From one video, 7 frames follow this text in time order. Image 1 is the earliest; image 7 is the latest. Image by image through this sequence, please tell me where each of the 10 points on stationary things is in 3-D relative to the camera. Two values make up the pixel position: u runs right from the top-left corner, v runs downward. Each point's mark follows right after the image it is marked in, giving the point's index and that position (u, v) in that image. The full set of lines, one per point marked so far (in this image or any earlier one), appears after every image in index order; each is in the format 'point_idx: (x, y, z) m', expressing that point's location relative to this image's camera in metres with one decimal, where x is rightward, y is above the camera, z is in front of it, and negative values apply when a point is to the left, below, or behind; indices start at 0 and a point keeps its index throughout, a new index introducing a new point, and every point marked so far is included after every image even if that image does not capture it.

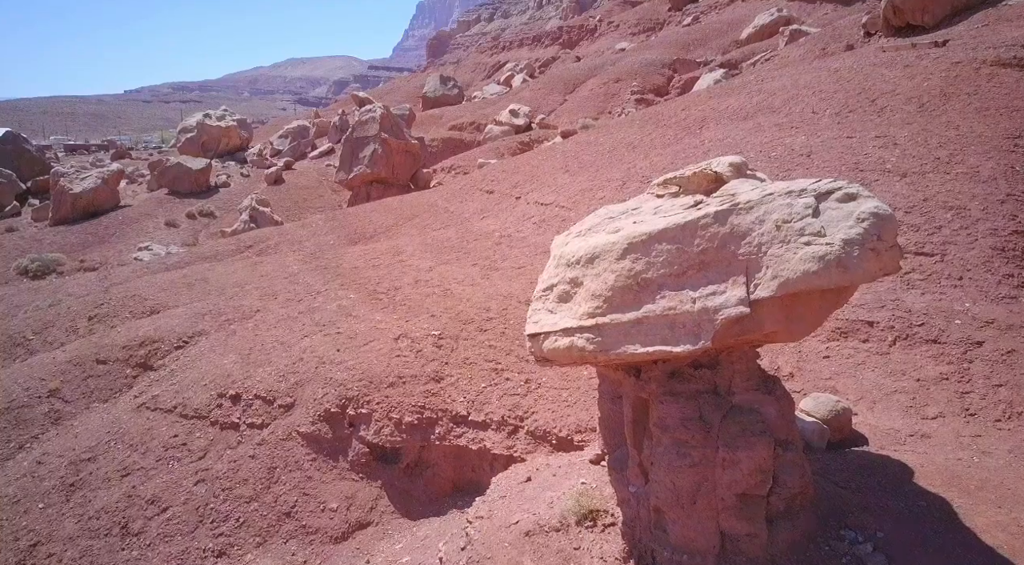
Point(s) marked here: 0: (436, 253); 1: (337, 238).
0: (-1.0, +0.4, +9.3) m
1: (-3.2, +0.8, +12.8) m
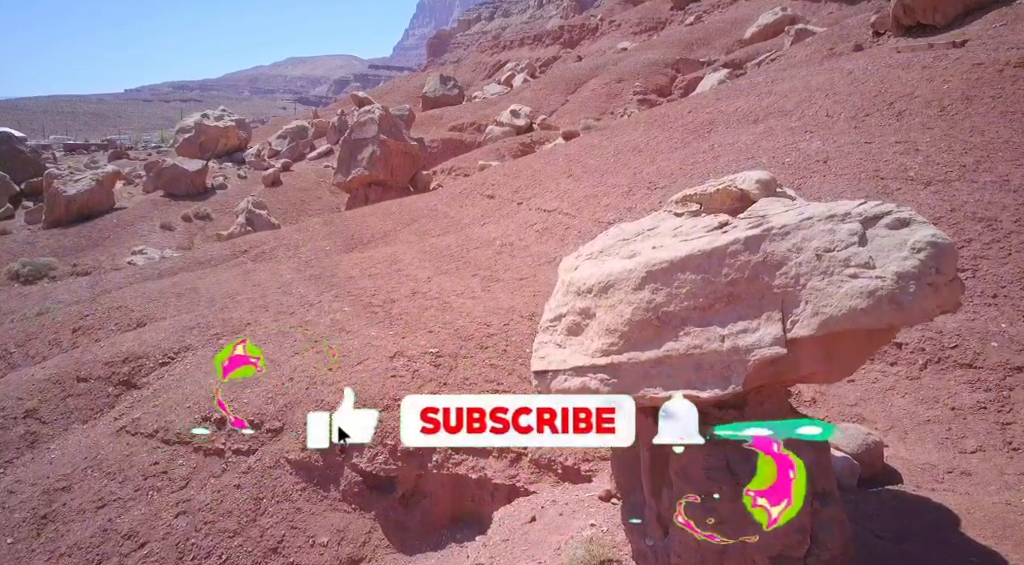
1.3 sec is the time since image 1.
0: (-1.0, +0.3, +9.0) m
1: (-3.1, +0.6, +12.4) m
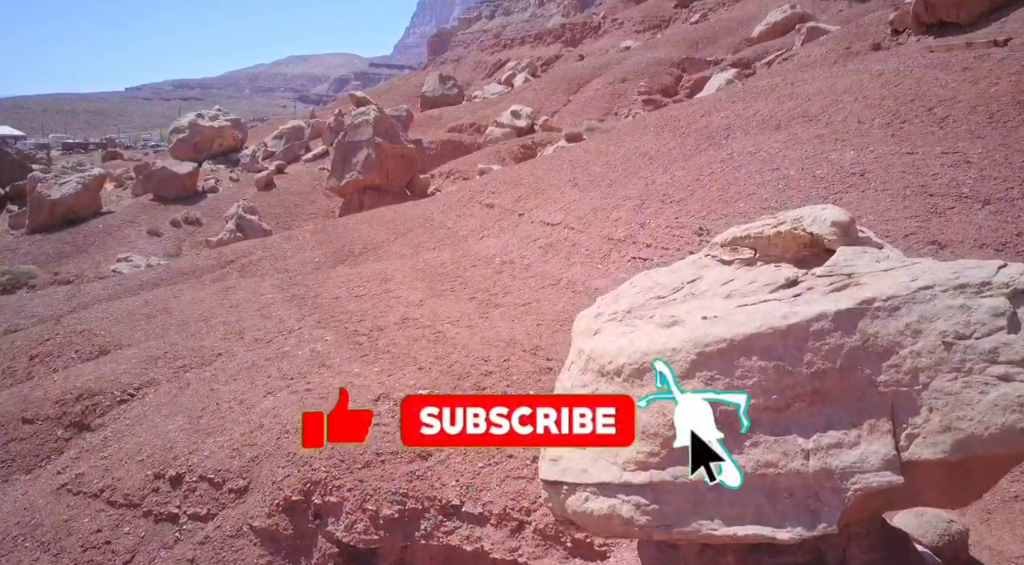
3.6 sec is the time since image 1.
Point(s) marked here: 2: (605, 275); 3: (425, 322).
0: (-1.0, 0.0, +8.2) m
1: (-3.1, +0.4, +11.7) m
2: (+0.9, +0.1, +7.1) m
3: (-0.8, -0.4, +6.8) m
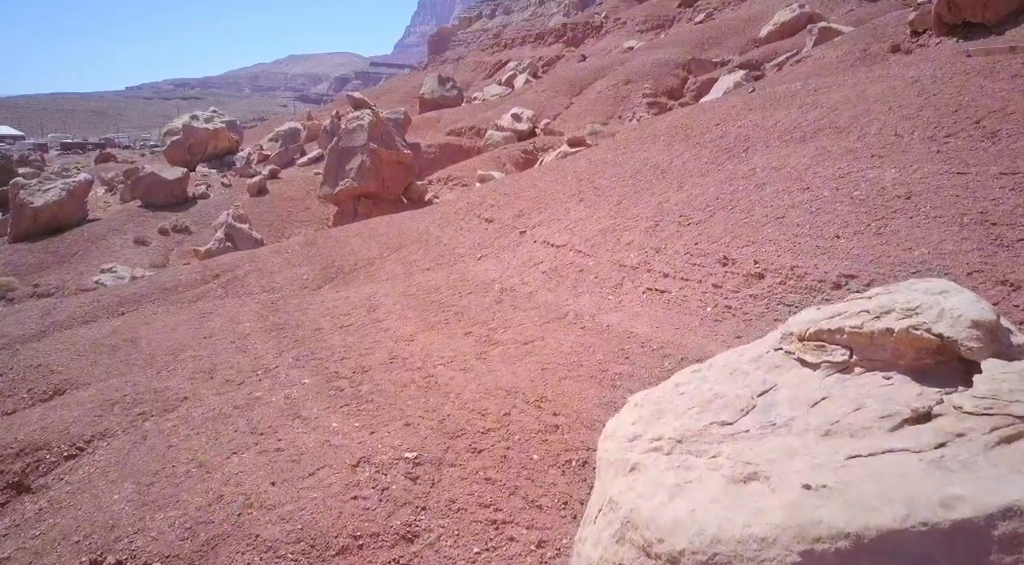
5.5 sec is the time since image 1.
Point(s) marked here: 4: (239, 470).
0: (-1.0, -0.3, +7.5) m
1: (-3.1, +0.1, +10.9) m
2: (+0.9, -0.2, +6.3) m
3: (-0.8, -0.7, +6.1) m
4: (-1.9, -1.3, +4.9) m
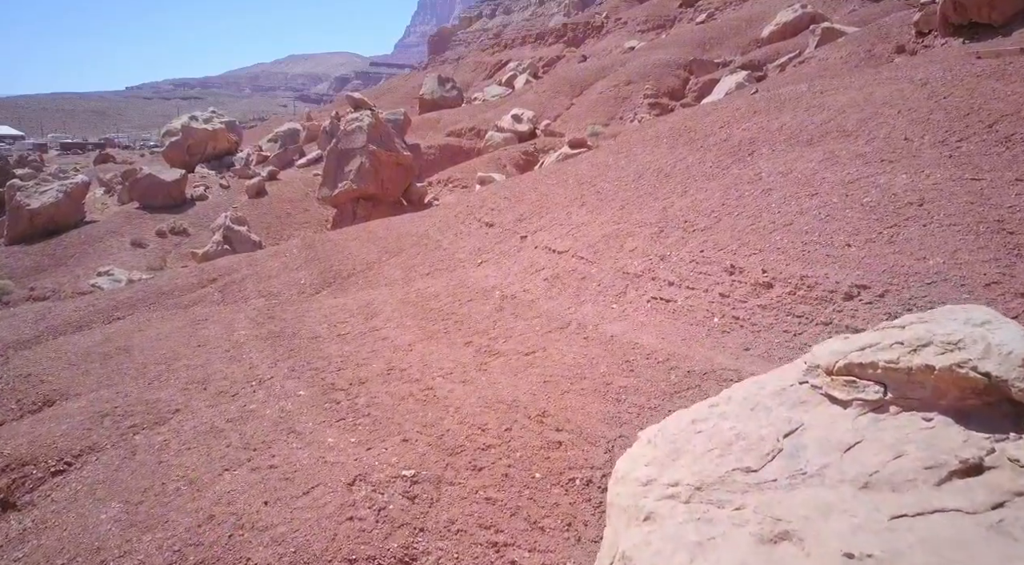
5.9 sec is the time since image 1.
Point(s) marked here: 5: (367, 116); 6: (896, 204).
0: (-1.0, -0.4, +7.3) m
1: (-3.1, 0.0, +10.7) m
2: (+1.0, -0.3, +6.1) m
3: (-0.8, -0.8, +5.9) m
4: (-1.9, -1.4, +4.7) m
5: (-3.3, +3.8, +16.1) m
6: (+3.2, +0.7, +6.0) m
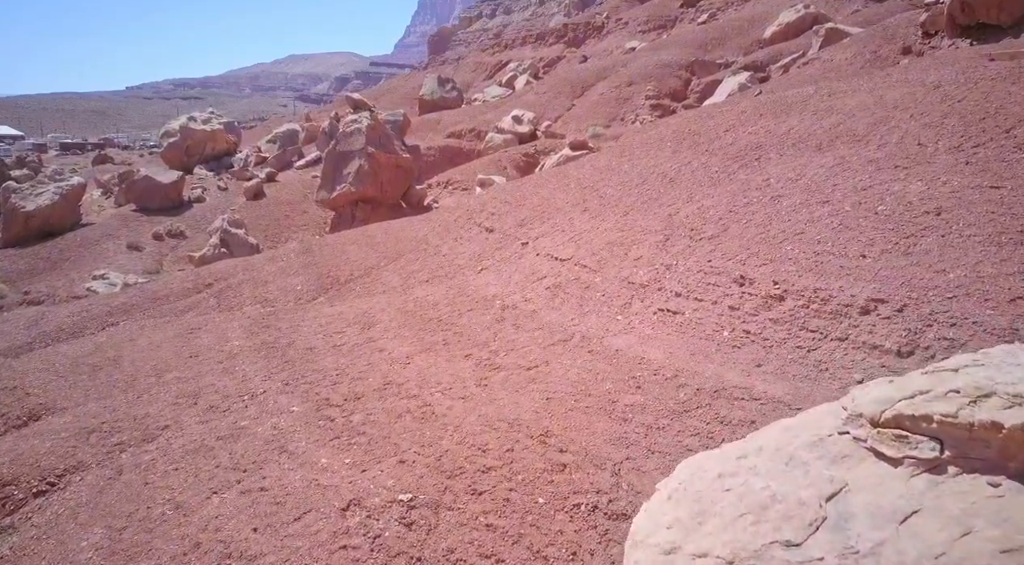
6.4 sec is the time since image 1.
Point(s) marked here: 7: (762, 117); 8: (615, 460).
0: (-0.9, -0.5, +7.1) m
1: (-3.1, -0.1, +10.5) m
2: (+1.0, -0.4, +5.9) m
3: (-0.8, -0.9, +5.7) m
4: (-1.9, -1.5, +4.5) m
5: (-3.3, +3.7, +15.9) m
6: (+3.2, +0.6, +5.7) m
7: (+3.6, +2.4, +10.0) m
8: (+0.7, -1.1, +4.6) m
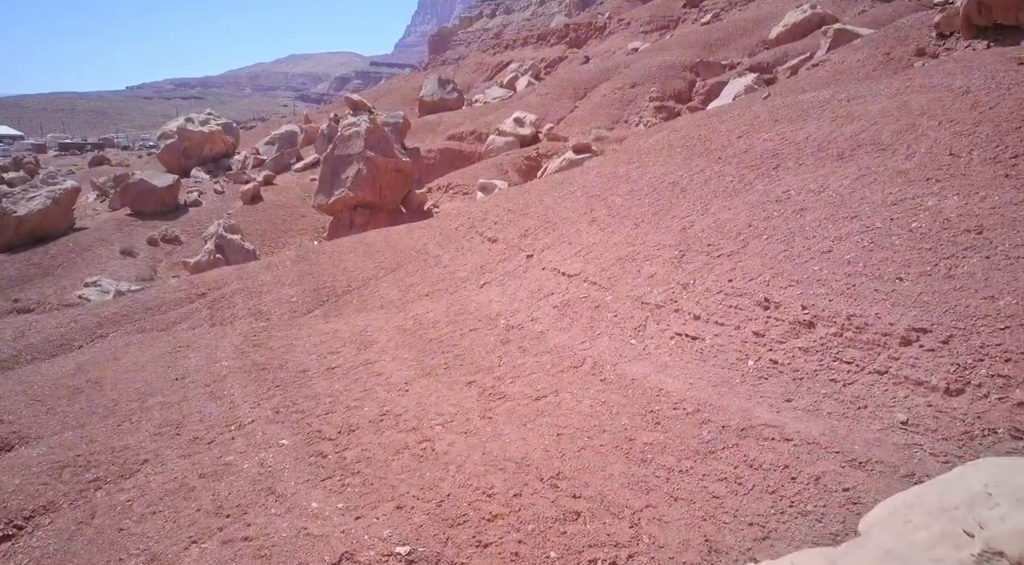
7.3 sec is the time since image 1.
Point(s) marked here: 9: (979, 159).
0: (-0.9, -0.6, +6.6) m
1: (-3.0, -0.3, +10.1) m
2: (+1.0, -0.6, +5.5) m
3: (-0.8, -1.0, +5.3) m
4: (-1.8, -1.6, +4.1) m
5: (-3.2, +3.5, +15.5) m
6: (+3.3, +0.4, +5.3) m
7: (+3.6, +2.2, +9.6) m
8: (+0.7, -1.3, +4.1) m
9: (+4.1, +1.1, +6.2) m
